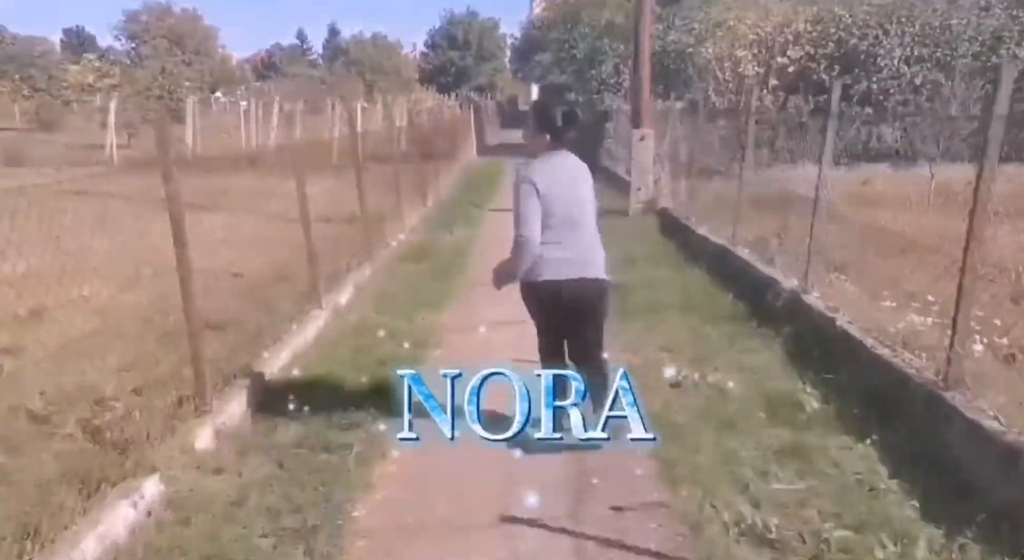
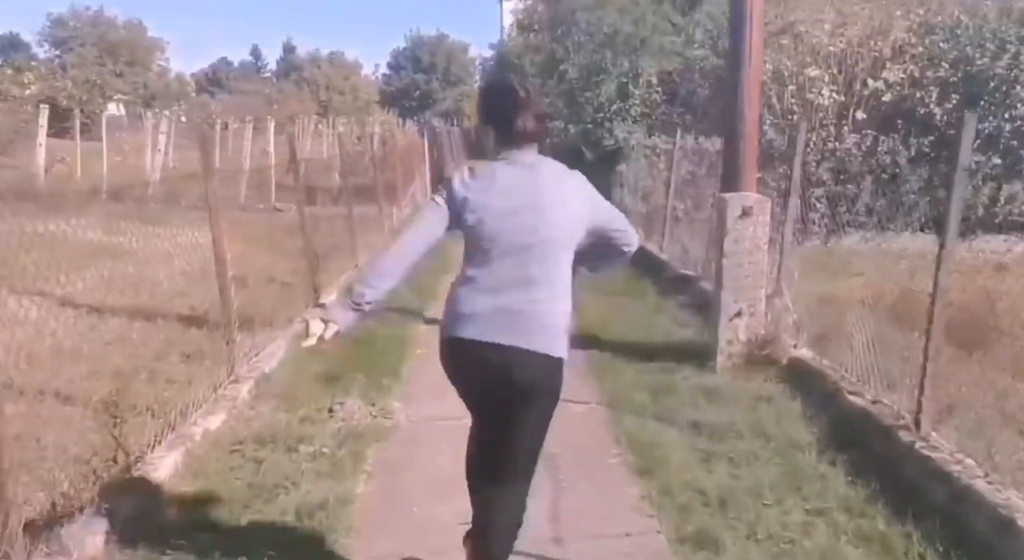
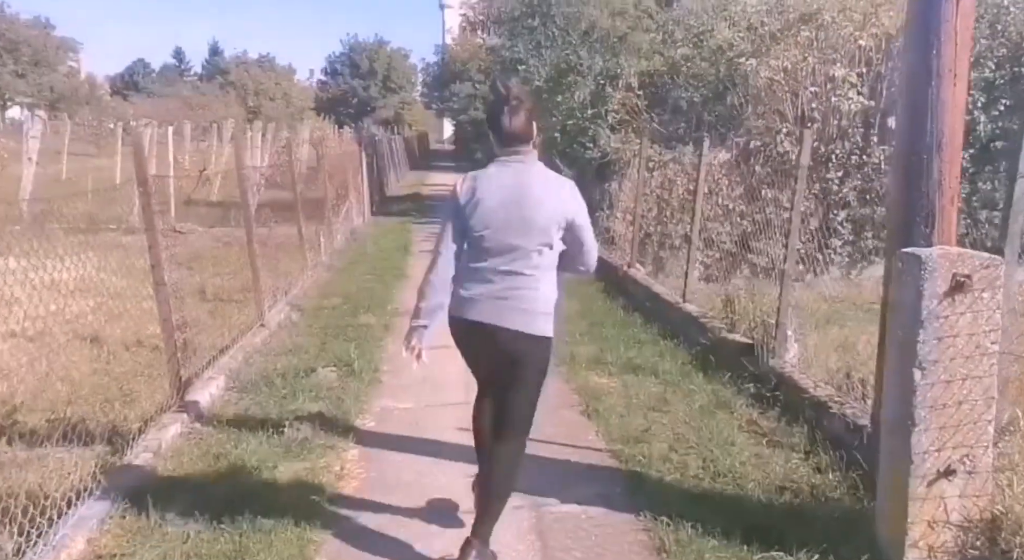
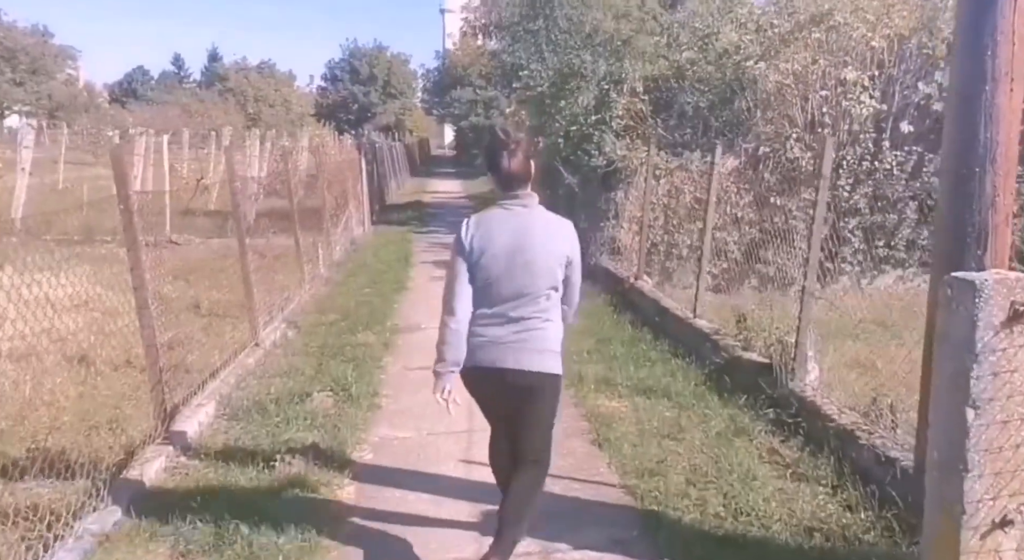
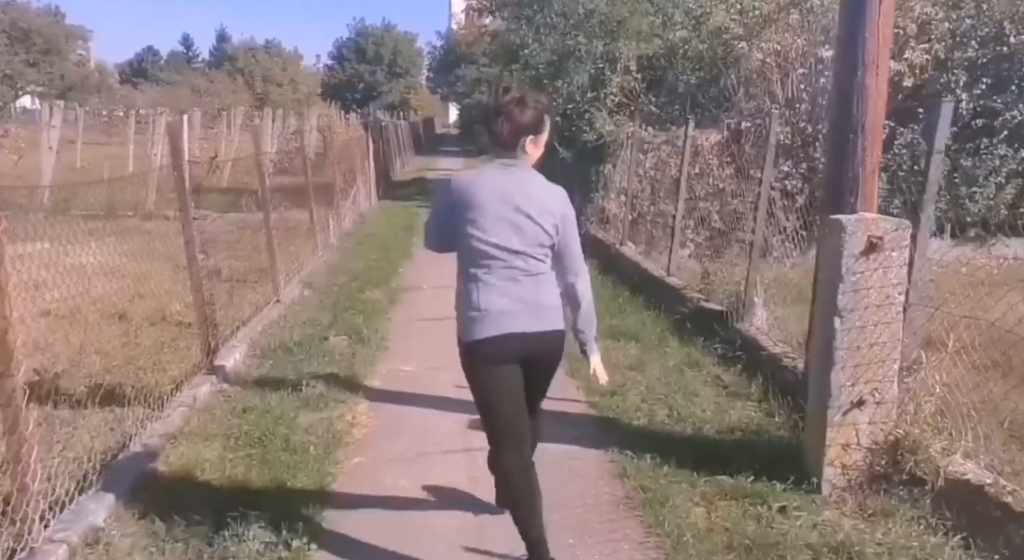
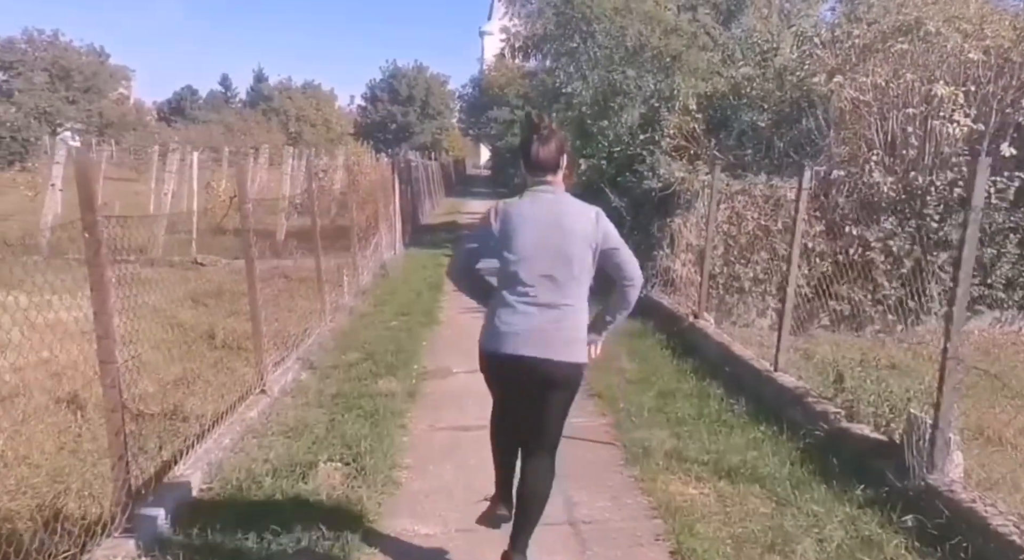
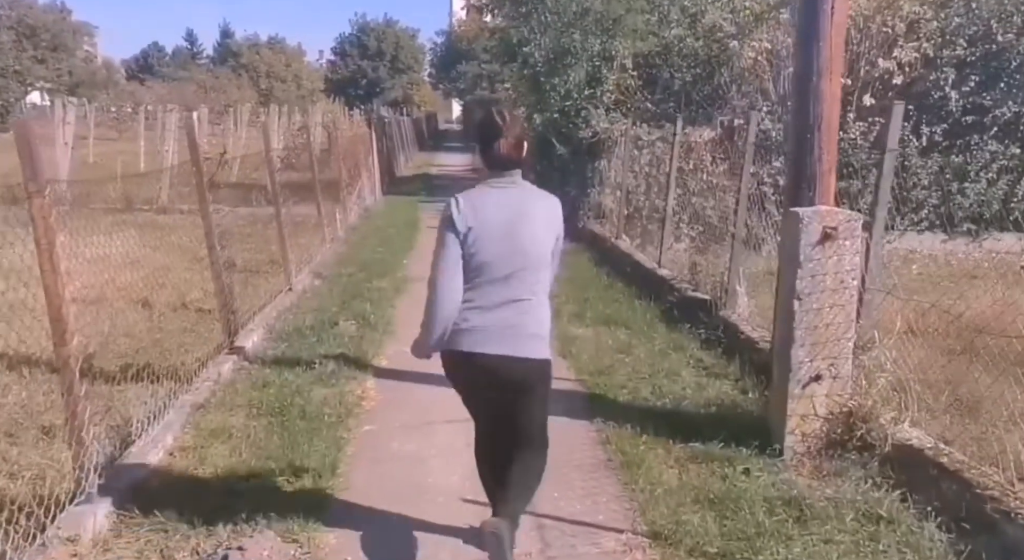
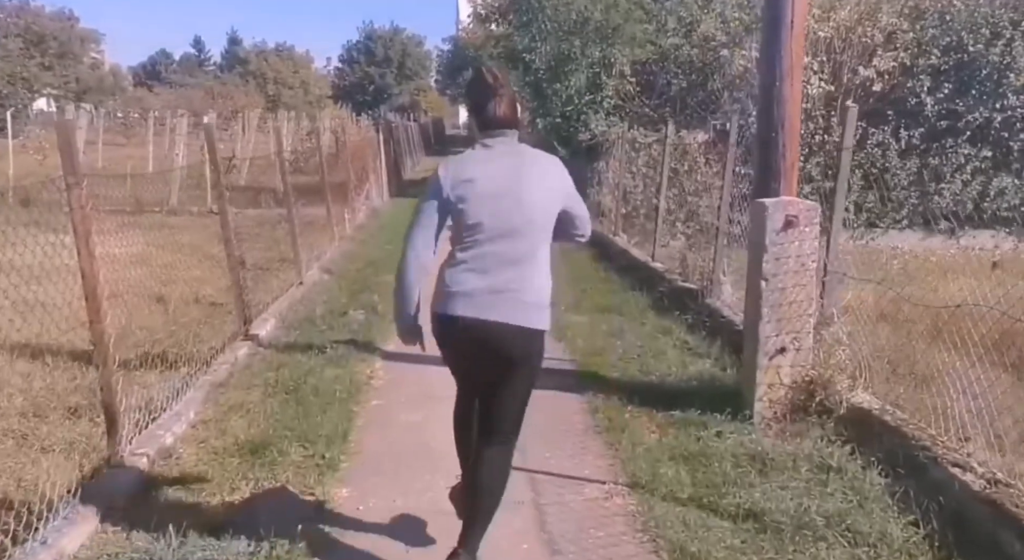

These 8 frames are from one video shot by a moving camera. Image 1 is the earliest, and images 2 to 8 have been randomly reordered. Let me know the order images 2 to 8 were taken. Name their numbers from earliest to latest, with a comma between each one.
2, 8, 7, 5, 3, 4, 6
